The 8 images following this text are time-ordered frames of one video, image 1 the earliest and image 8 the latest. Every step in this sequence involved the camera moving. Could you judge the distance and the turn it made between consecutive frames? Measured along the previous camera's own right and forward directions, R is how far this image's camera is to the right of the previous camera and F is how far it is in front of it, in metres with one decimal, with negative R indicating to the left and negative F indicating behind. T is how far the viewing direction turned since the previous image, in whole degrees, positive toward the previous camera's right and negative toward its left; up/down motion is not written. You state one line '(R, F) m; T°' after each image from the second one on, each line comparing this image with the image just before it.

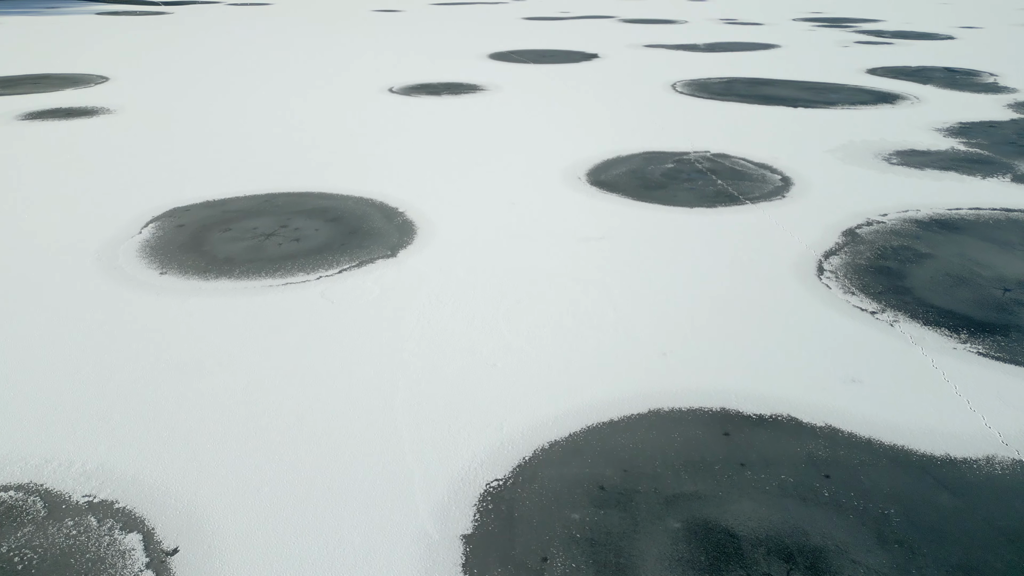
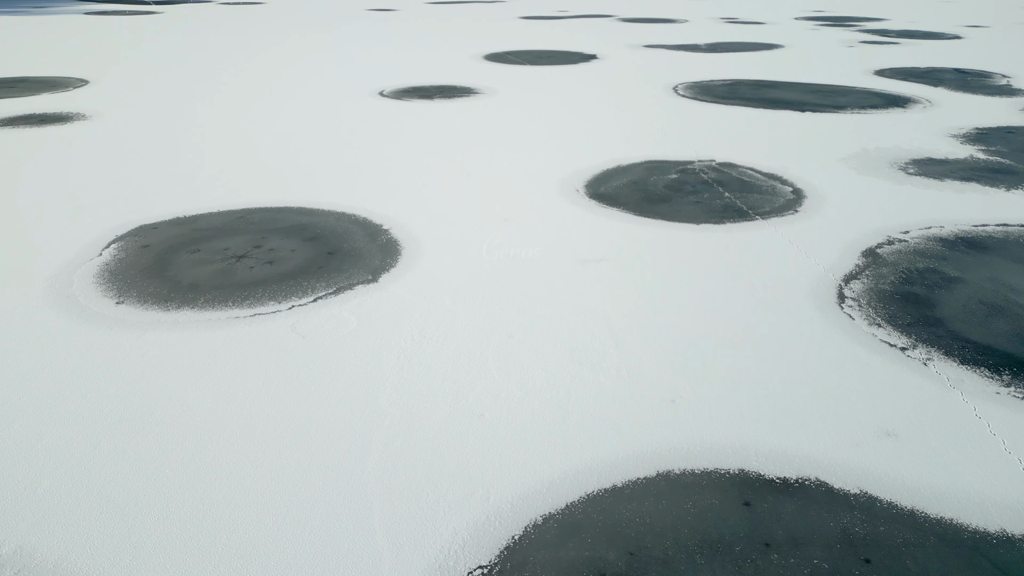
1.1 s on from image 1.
(+0.1, +0.5) m; 0°
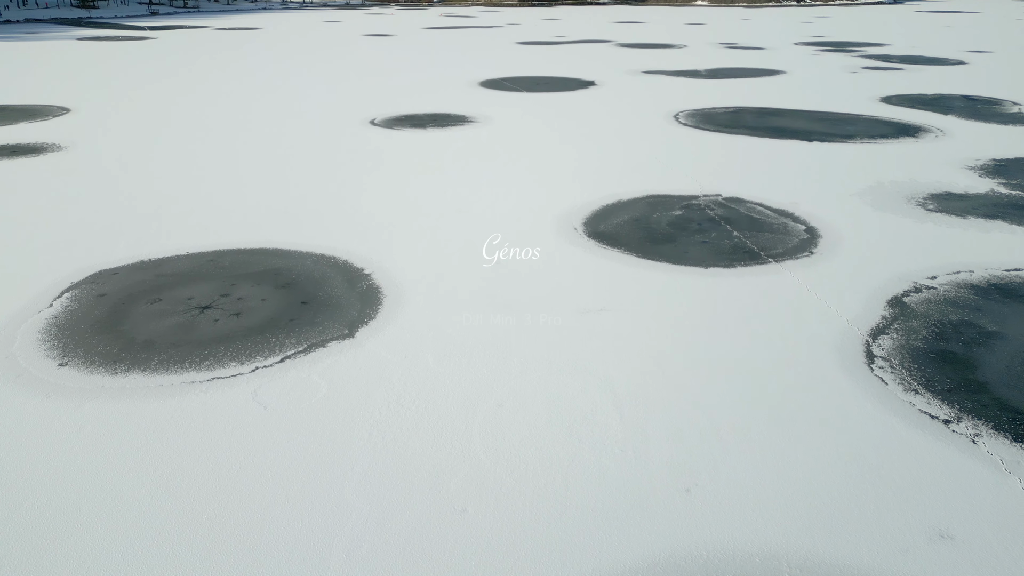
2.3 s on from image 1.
(+0.1, +0.5) m; 0°
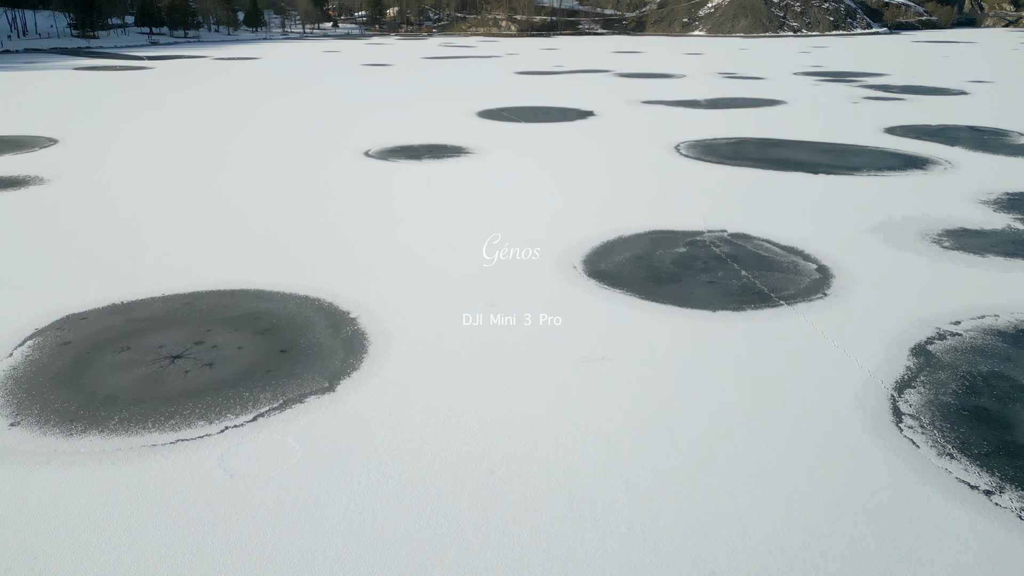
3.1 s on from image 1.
(0.0, +0.4) m; 0°
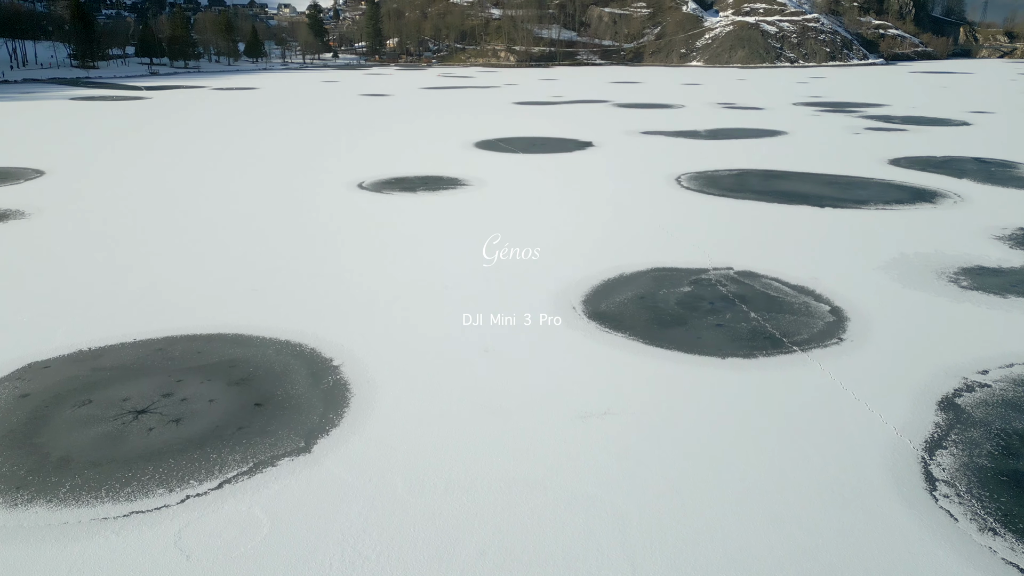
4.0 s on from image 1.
(0.0, +0.3) m; 0°
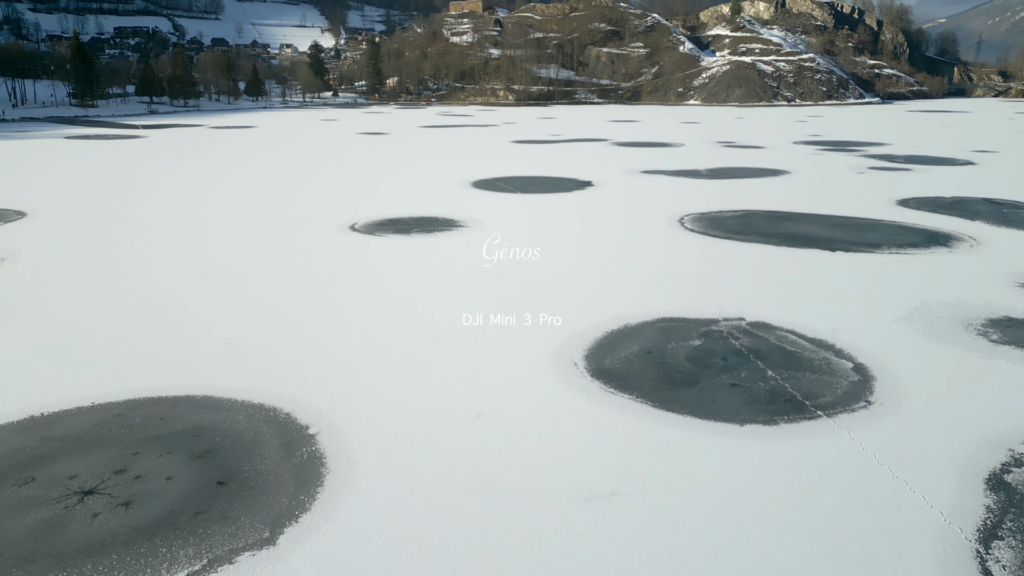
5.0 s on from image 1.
(0.0, +0.4) m; 0°
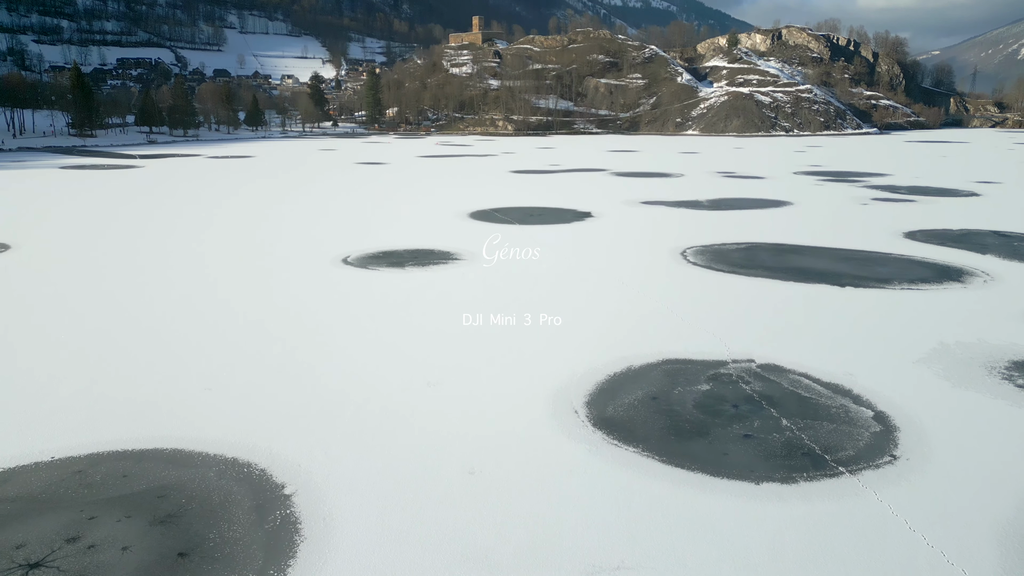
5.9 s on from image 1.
(0.0, +0.3) m; 0°
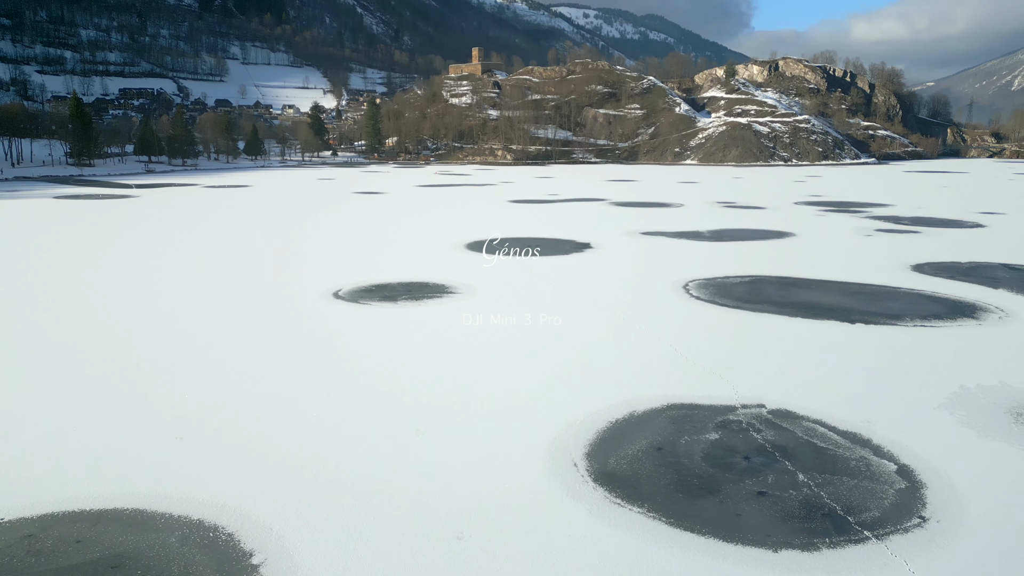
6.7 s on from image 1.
(0.0, +0.3) m; 0°
